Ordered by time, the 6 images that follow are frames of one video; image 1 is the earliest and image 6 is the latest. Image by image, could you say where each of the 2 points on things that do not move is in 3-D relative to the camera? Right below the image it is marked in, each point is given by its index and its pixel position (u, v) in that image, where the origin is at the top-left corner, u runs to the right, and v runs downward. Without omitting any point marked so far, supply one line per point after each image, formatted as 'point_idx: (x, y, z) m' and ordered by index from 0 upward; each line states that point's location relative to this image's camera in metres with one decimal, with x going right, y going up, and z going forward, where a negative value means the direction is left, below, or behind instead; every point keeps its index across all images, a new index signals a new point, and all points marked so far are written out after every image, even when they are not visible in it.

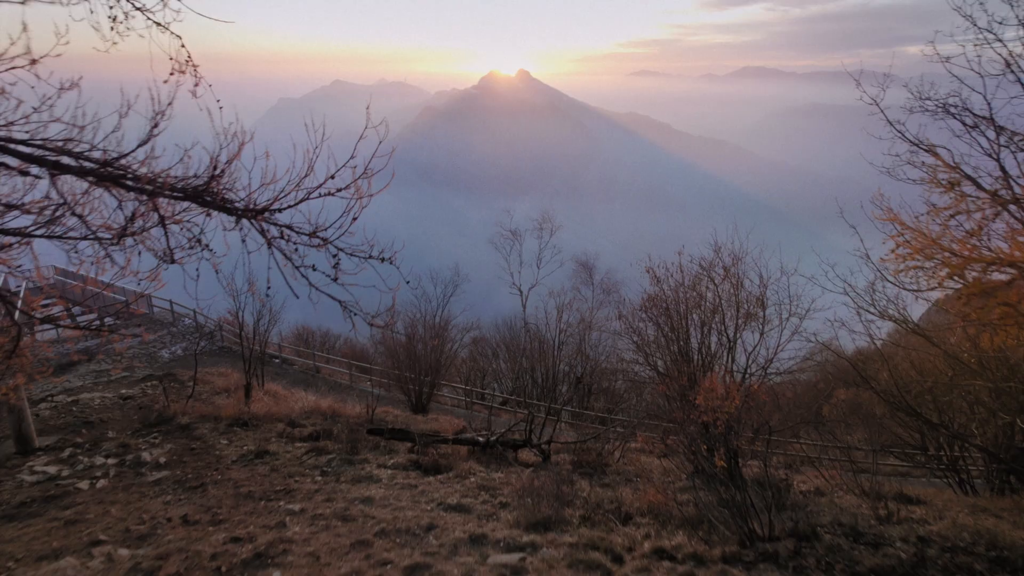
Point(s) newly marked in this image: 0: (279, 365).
0: (-4.7, -1.6, +14.5) m
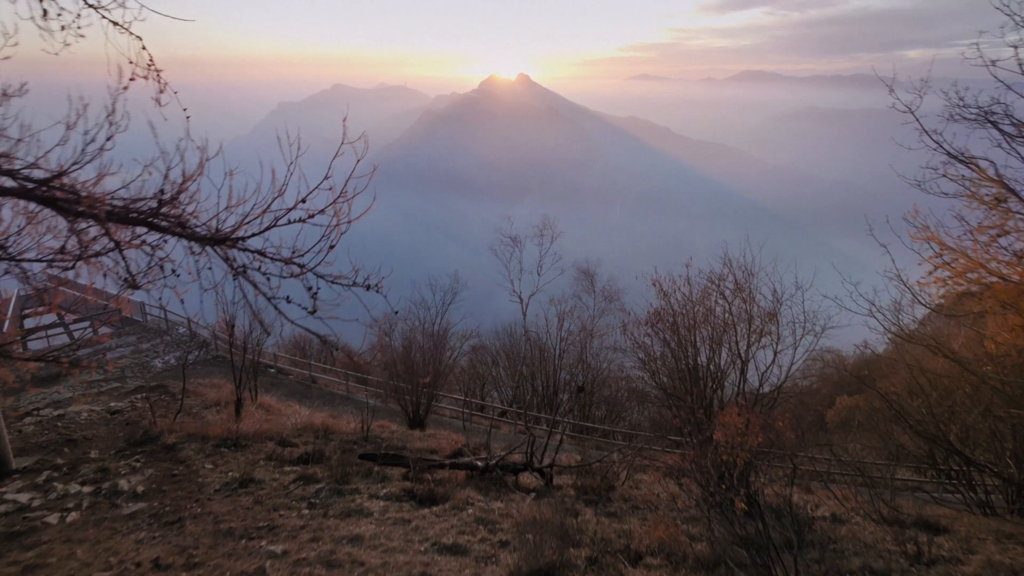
0: (-4.7, -1.8, +14.2) m
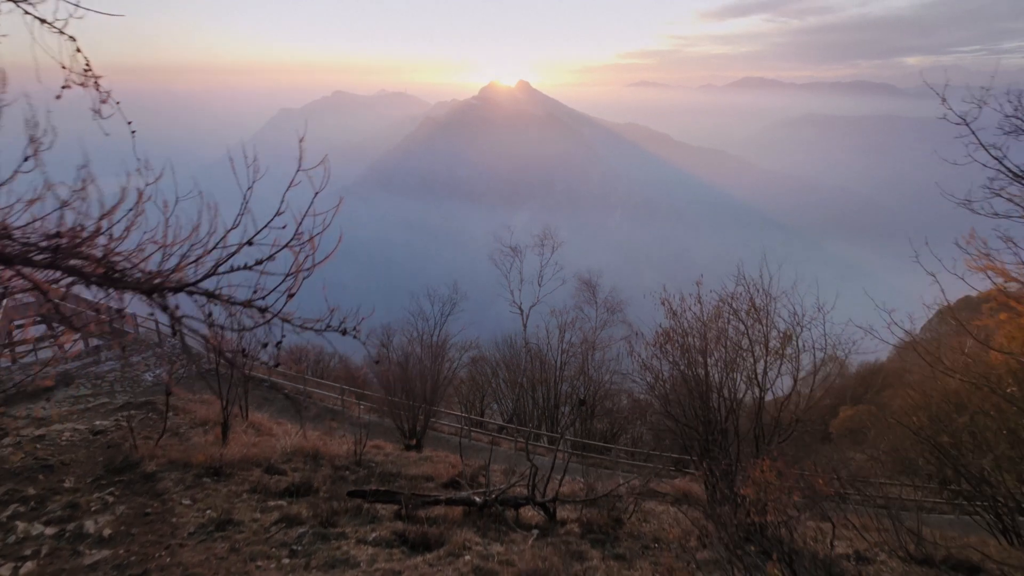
0: (-4.7, -2.0, +13.8) m
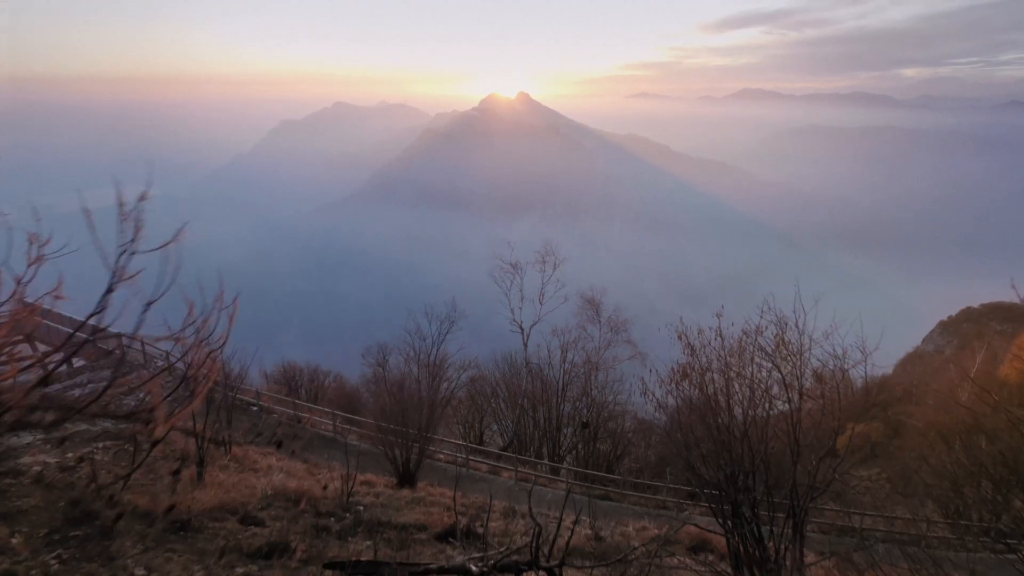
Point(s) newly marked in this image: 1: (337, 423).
0: (-4.7, -2.3, +13.2) m
1: (-3.2, -2.4, +13.1) m
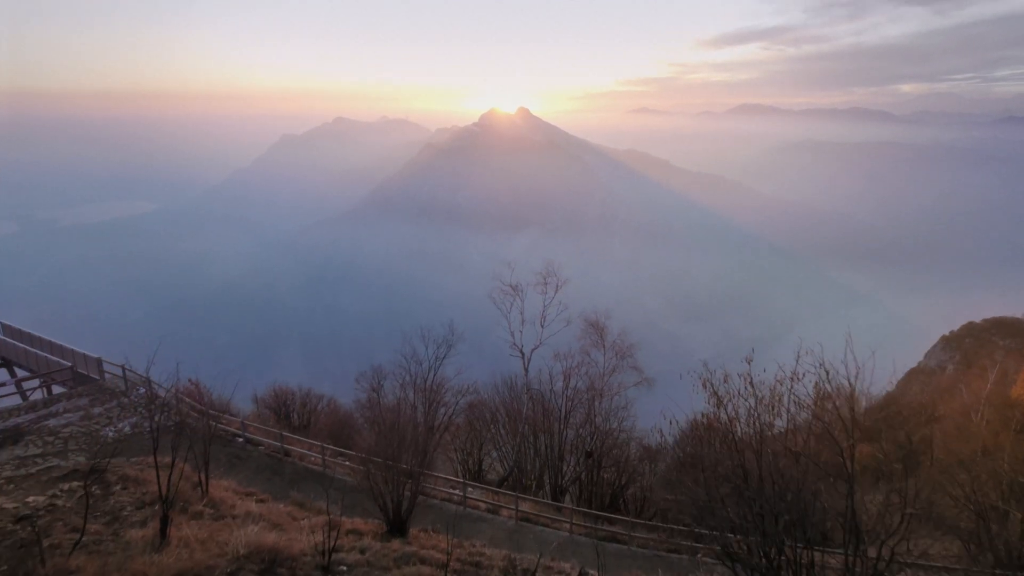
0: (-4.7, -2.7, +12.5) m
1: (-3.2, -2.9, +12.4) m
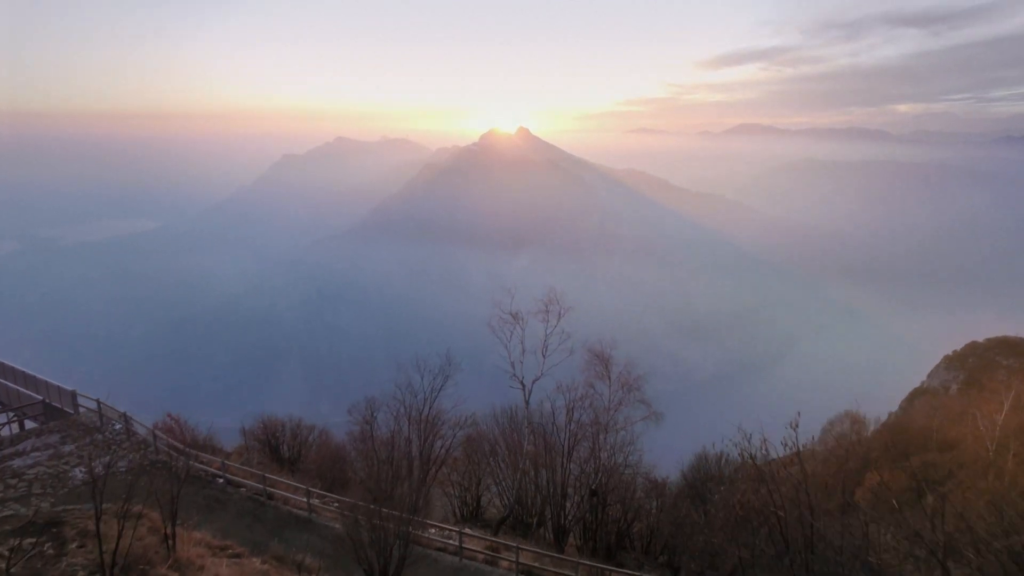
0: (-4.7, -3.2, +11.7) m
1: (-3.2, -3.3, +11.6) m
